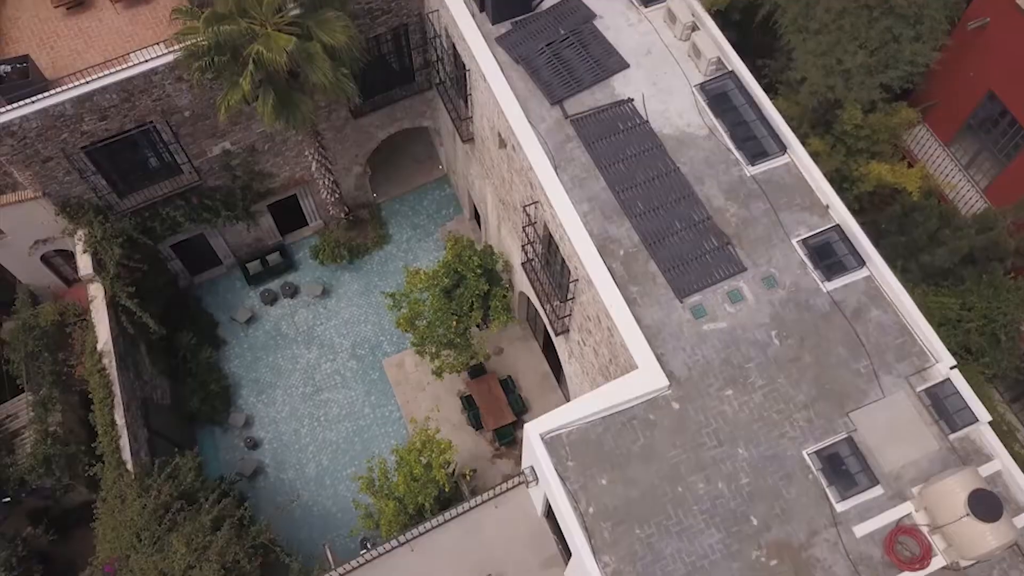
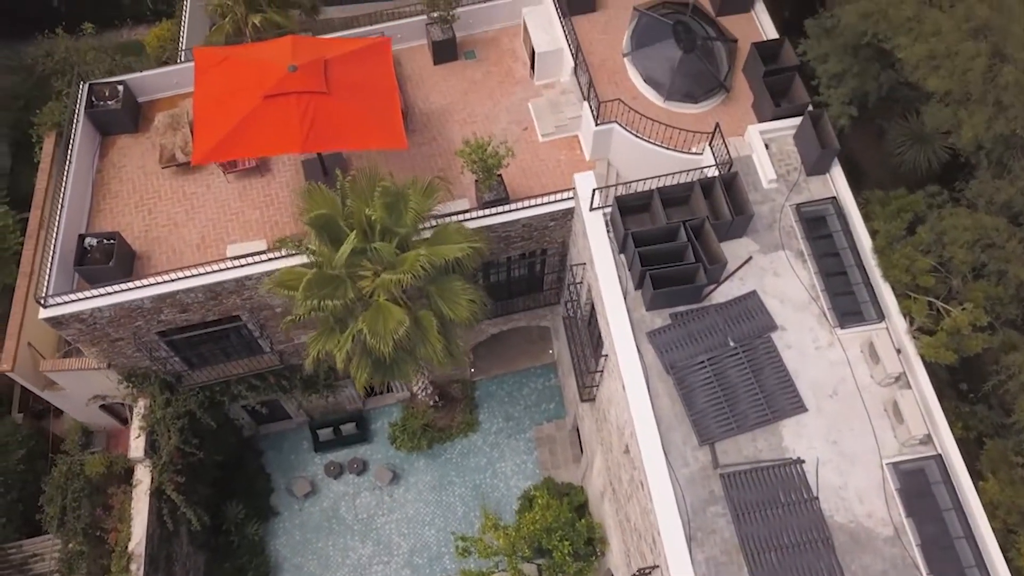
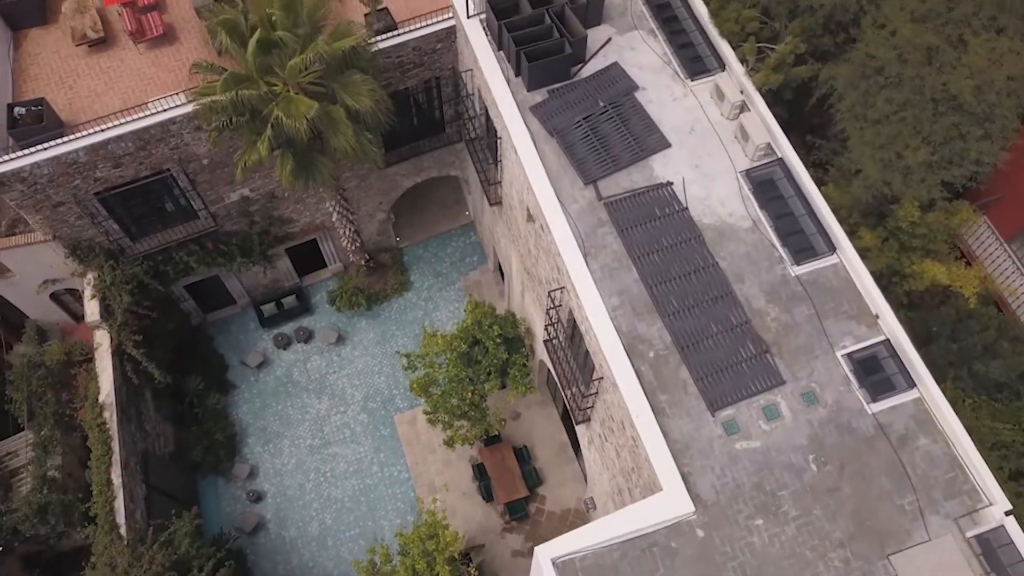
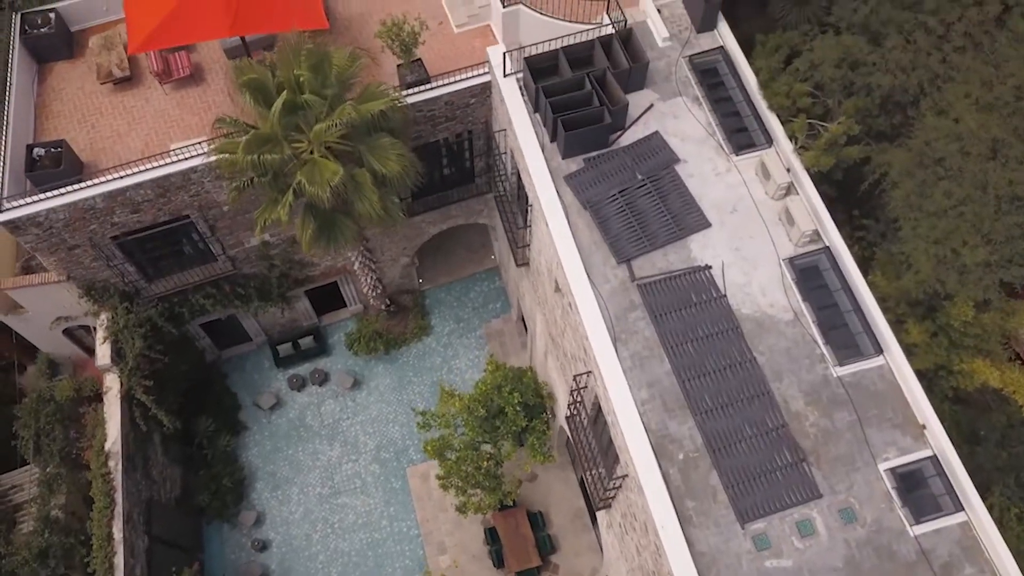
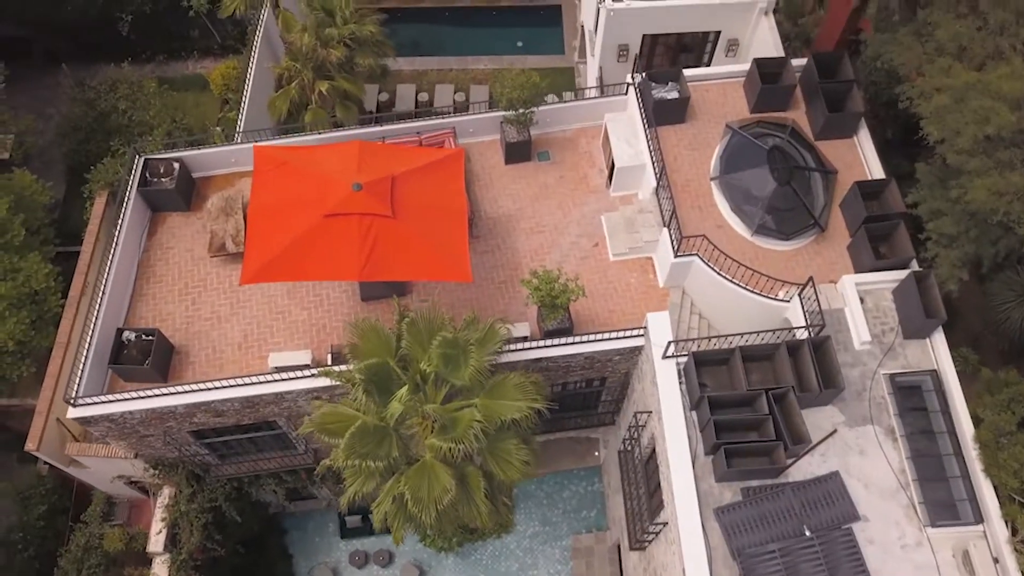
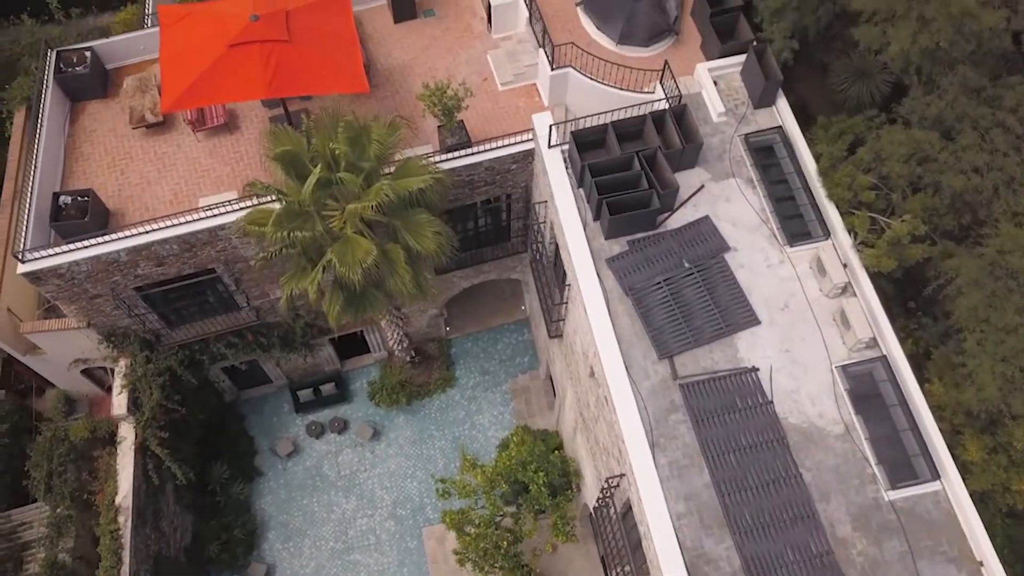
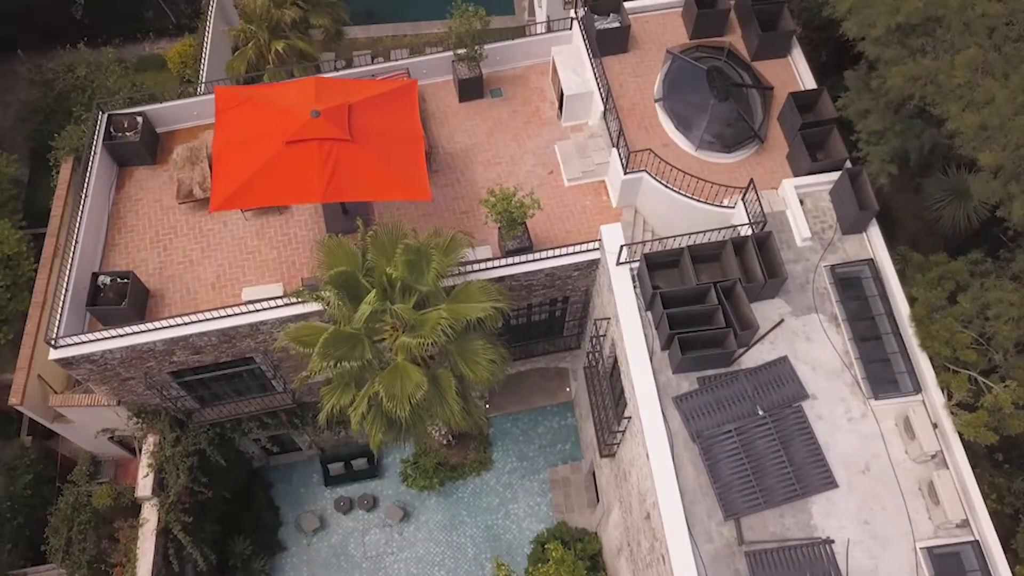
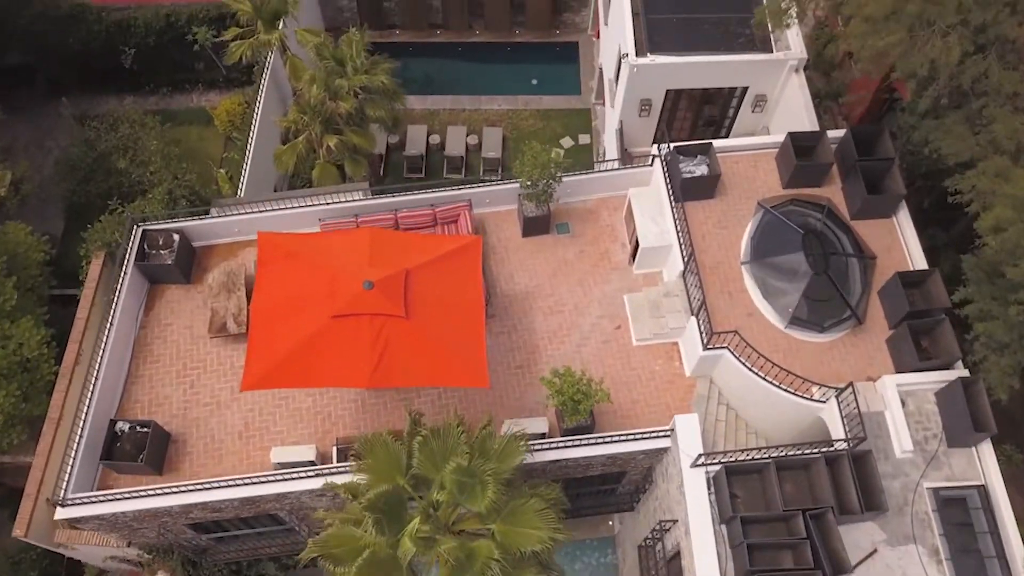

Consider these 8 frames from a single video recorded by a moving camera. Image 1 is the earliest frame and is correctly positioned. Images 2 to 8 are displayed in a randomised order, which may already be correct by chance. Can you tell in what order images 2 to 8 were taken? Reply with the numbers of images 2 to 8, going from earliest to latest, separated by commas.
3, 4, 6, 2, 7, 5, 8
